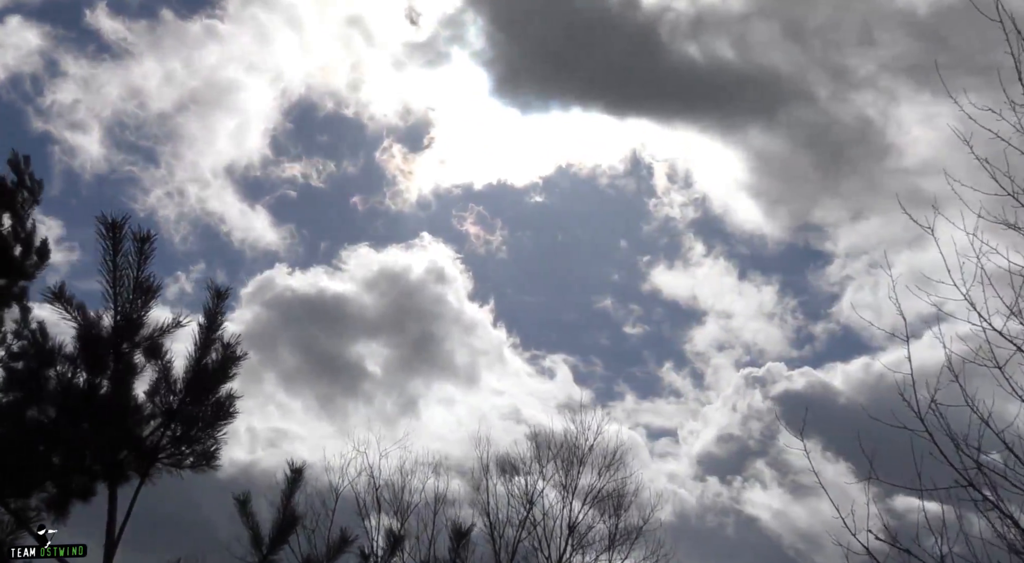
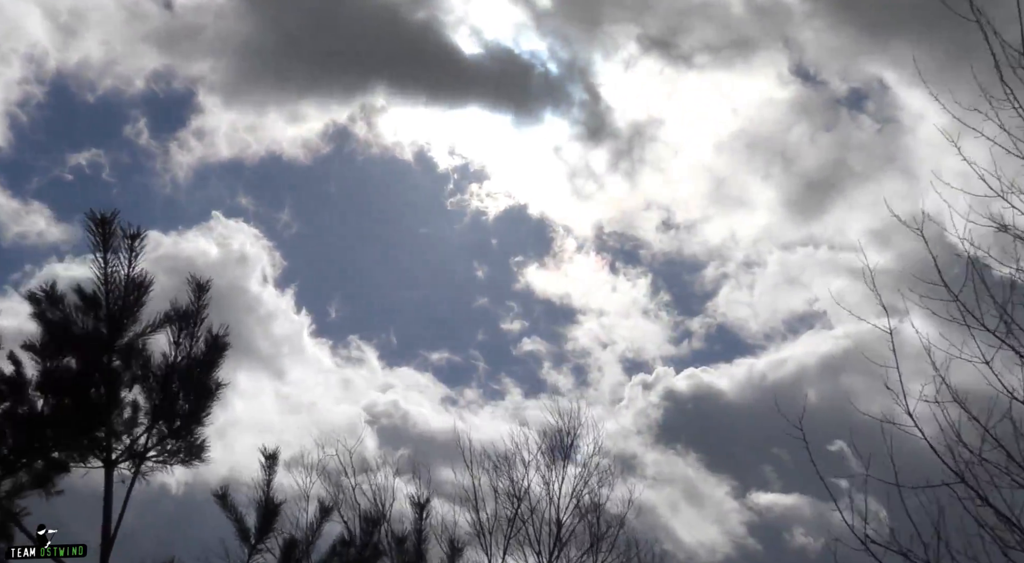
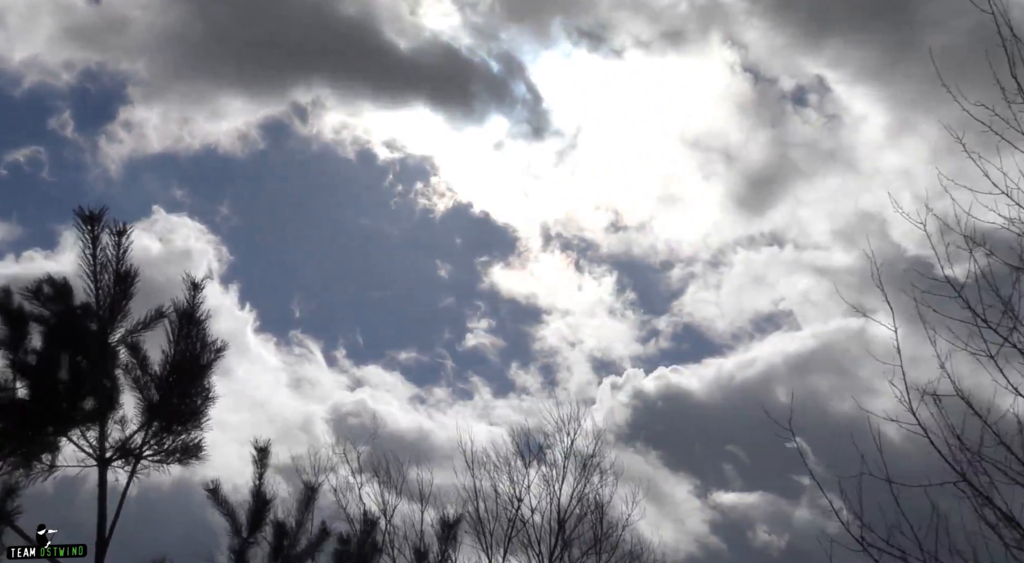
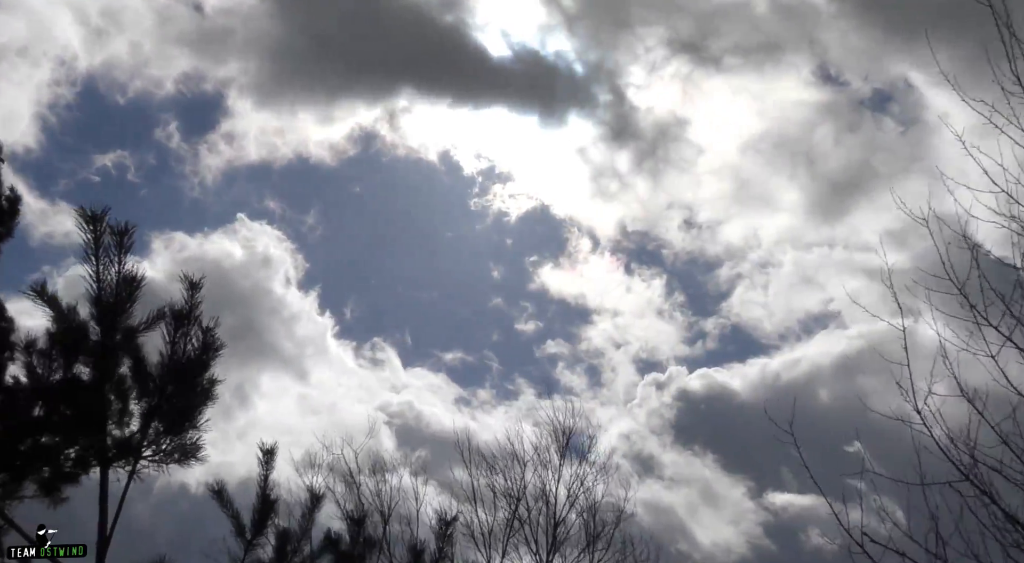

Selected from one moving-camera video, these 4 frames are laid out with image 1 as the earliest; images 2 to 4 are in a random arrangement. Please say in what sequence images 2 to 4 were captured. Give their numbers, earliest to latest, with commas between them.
4, 2, 3
